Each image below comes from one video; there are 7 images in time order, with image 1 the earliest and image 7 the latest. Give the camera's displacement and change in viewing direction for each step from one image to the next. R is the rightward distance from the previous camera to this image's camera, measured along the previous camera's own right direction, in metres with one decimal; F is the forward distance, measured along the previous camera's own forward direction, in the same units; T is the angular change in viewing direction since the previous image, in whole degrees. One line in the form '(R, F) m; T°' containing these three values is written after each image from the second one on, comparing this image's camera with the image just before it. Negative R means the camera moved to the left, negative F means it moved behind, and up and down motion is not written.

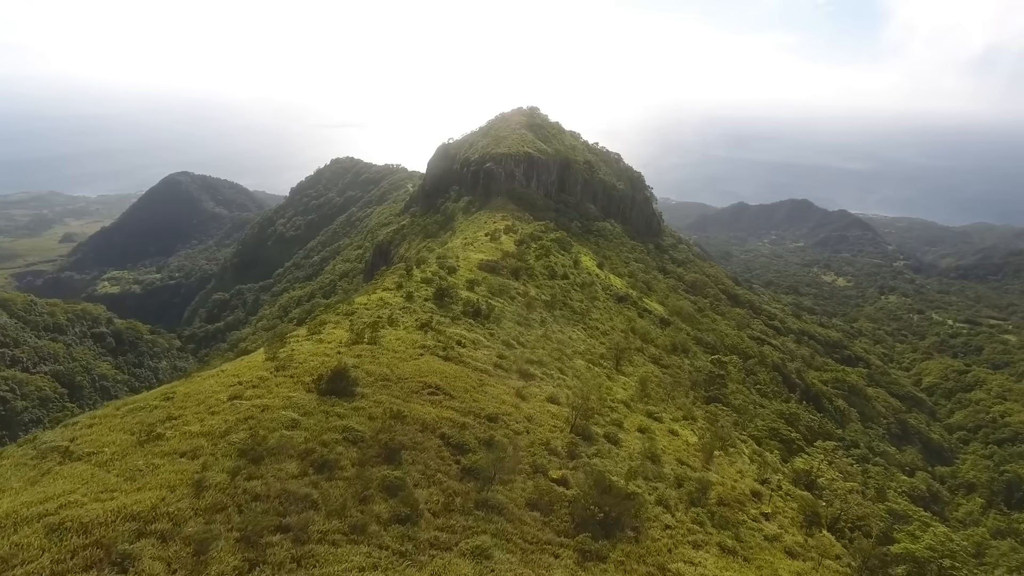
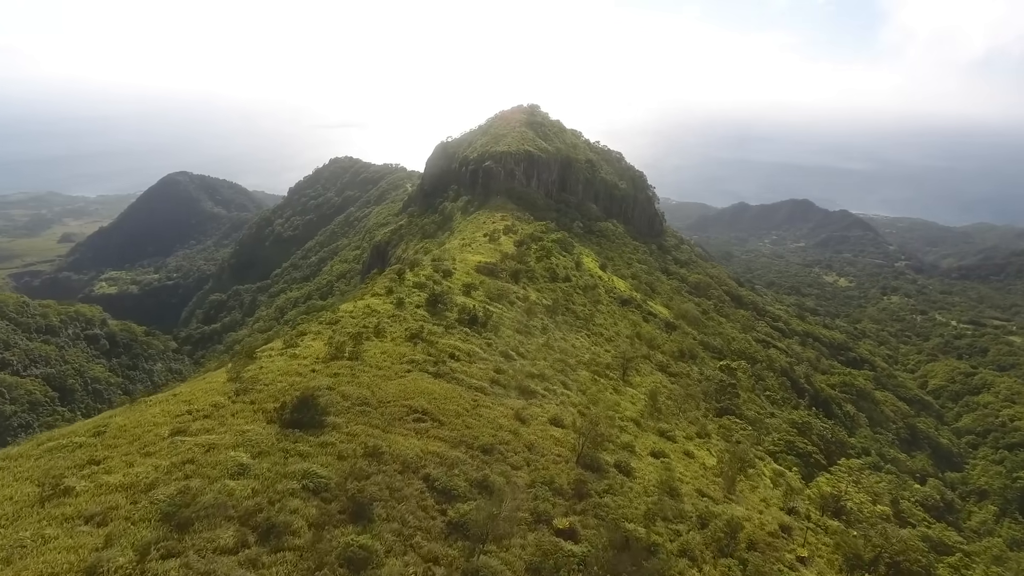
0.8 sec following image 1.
(+0.1, +2.0) m; 0°
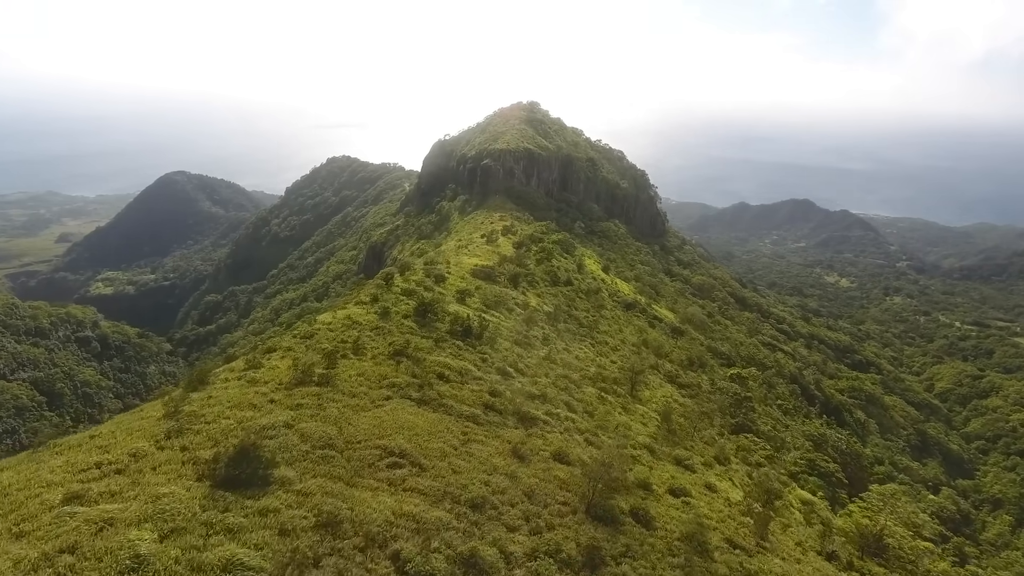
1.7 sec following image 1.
(+0.1, +2.4) m; 0°
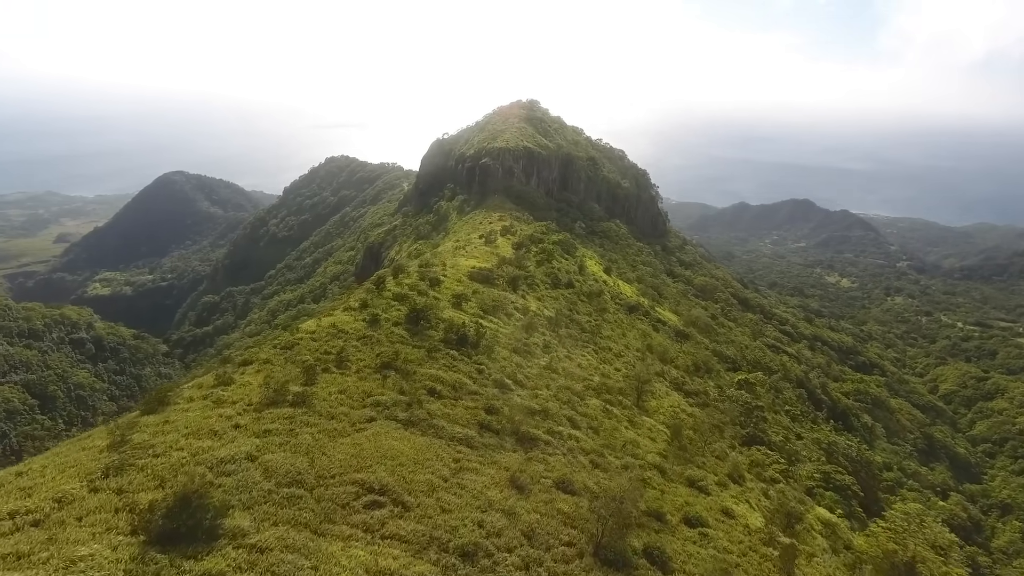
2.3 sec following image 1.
(0.0, +1.5) m; 0°
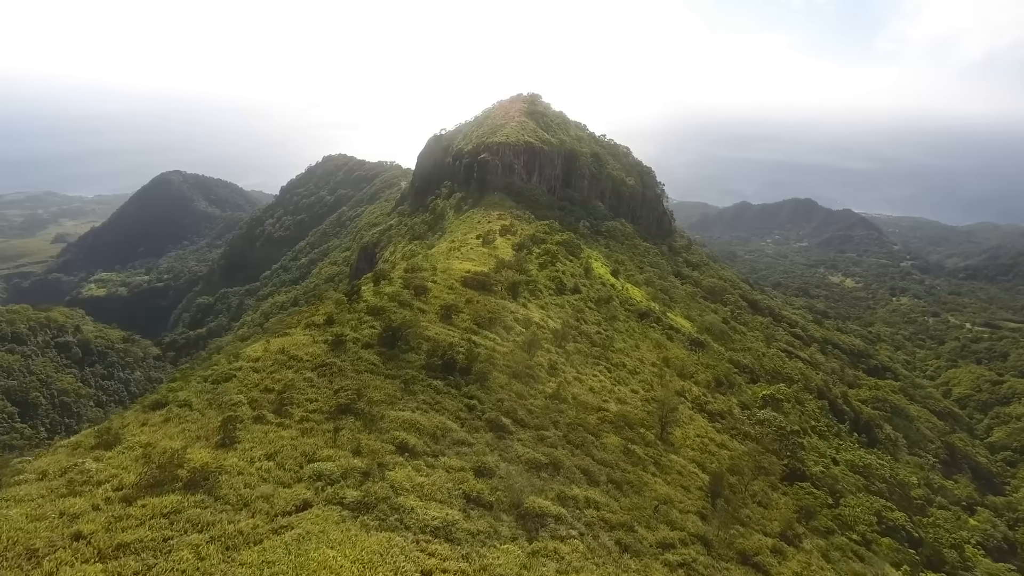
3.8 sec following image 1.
(0.0, +3.9) m; 0°
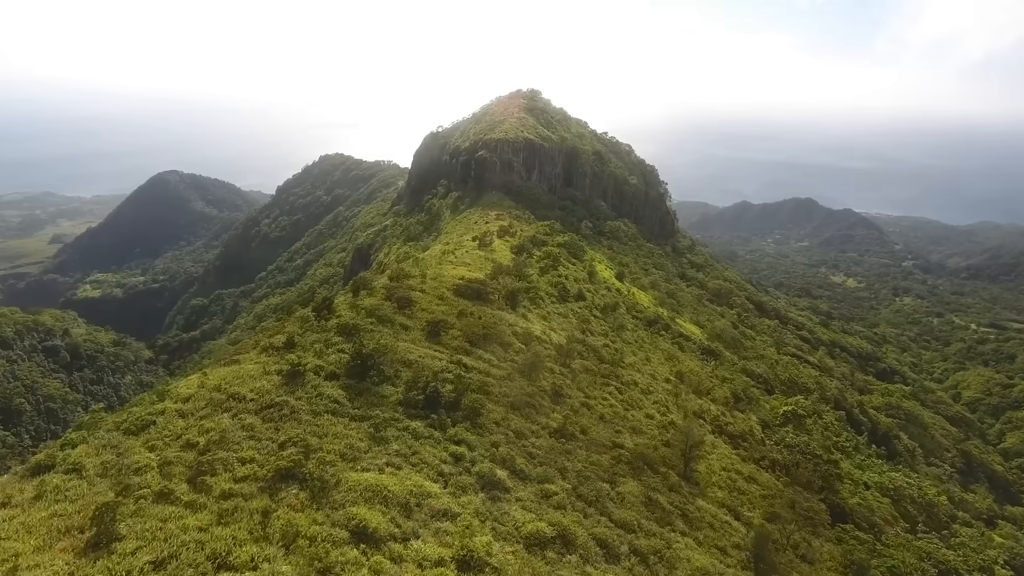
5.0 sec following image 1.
(+0.1, +2.9) m; 0°
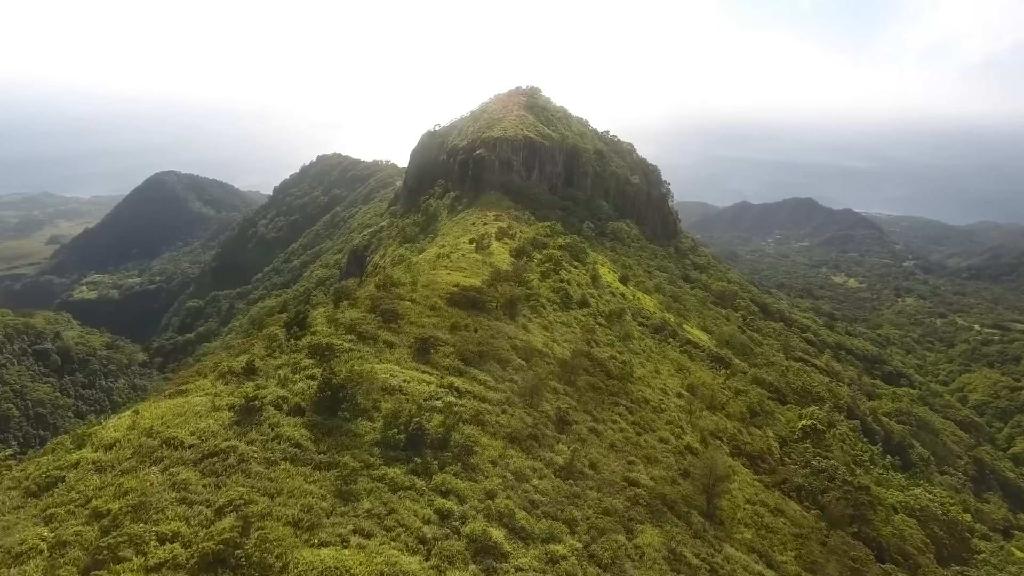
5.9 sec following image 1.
(0.0, +2.1) m; 0°
